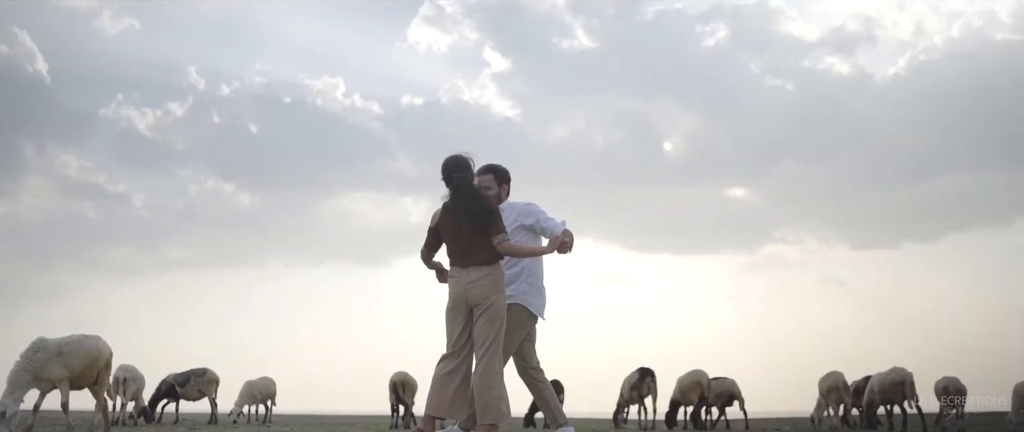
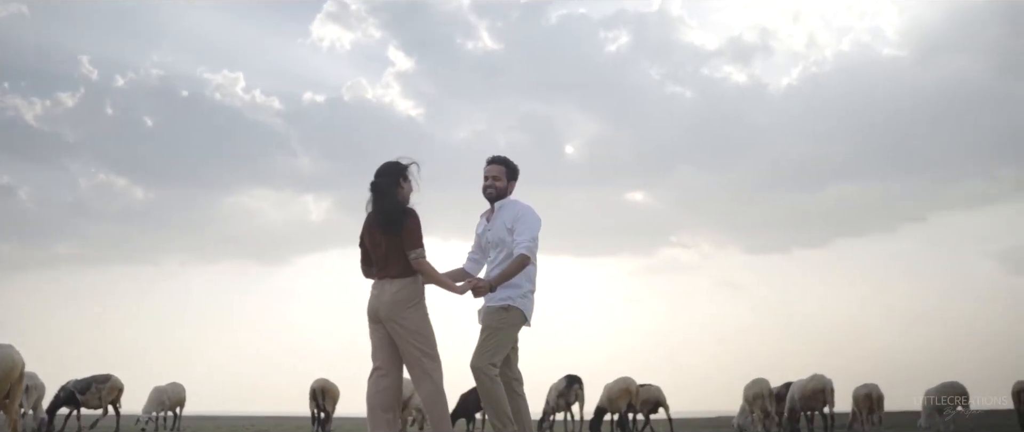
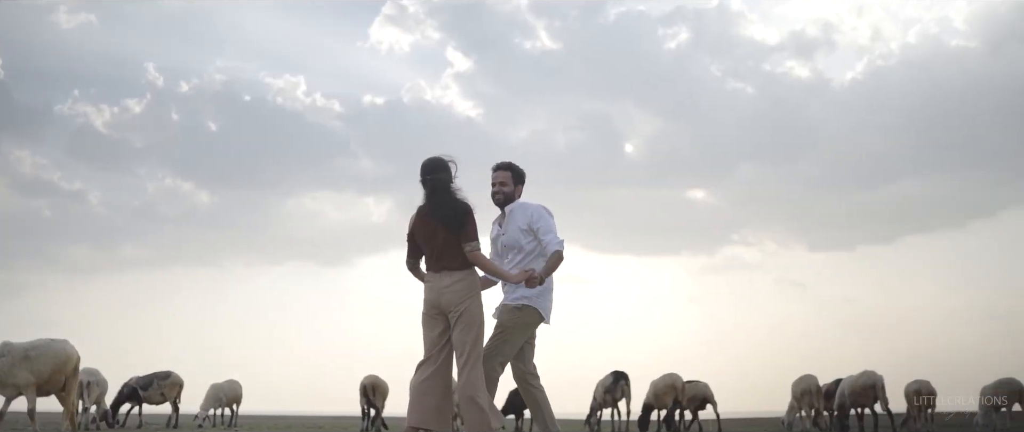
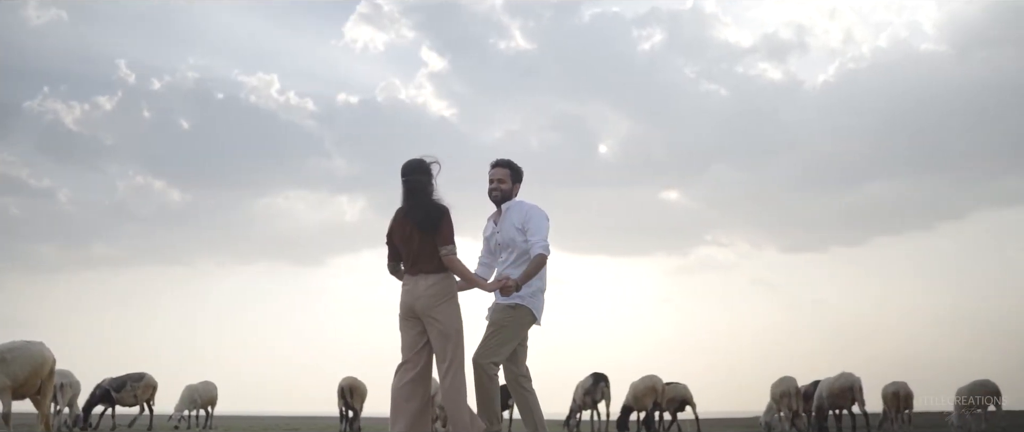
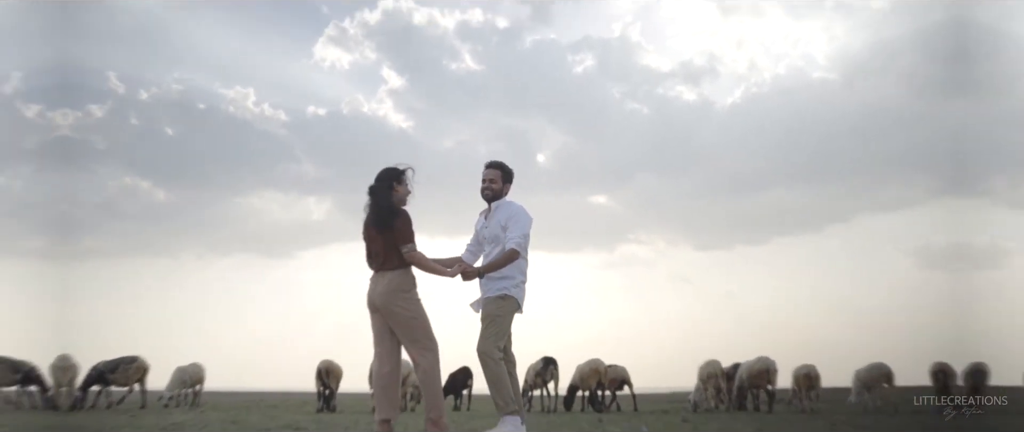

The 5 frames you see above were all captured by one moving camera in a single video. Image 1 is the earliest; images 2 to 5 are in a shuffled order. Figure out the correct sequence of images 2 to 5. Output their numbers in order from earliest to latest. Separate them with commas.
3, 4, 2, 5
